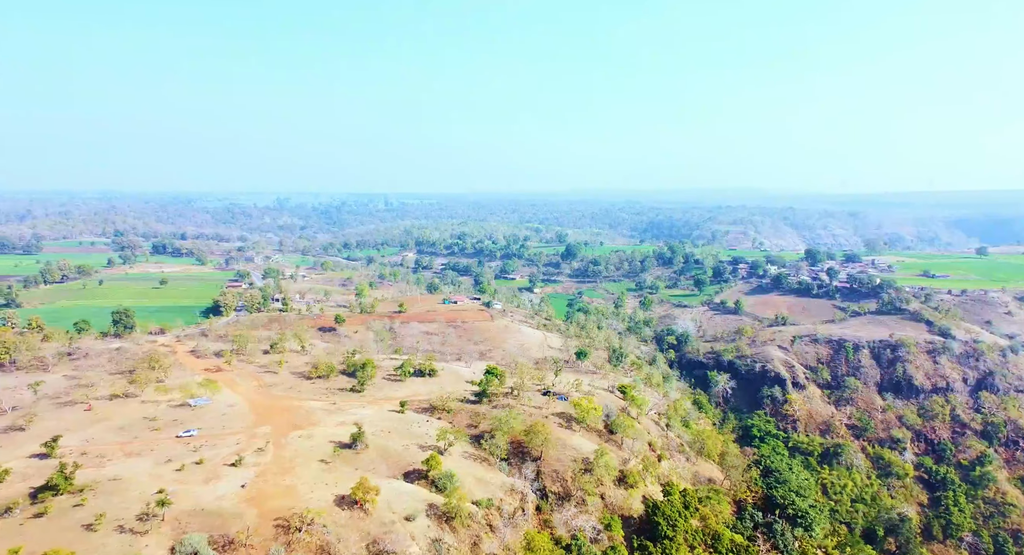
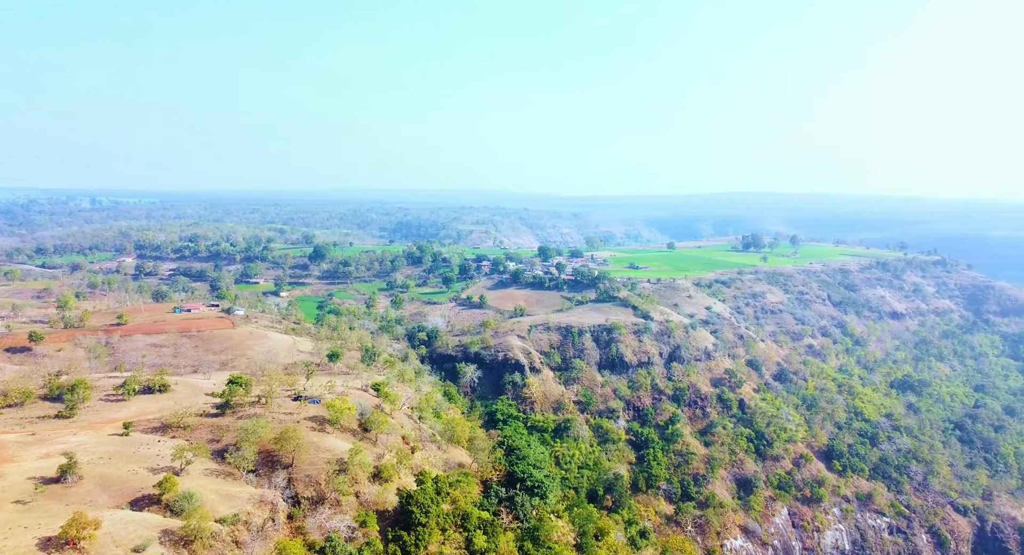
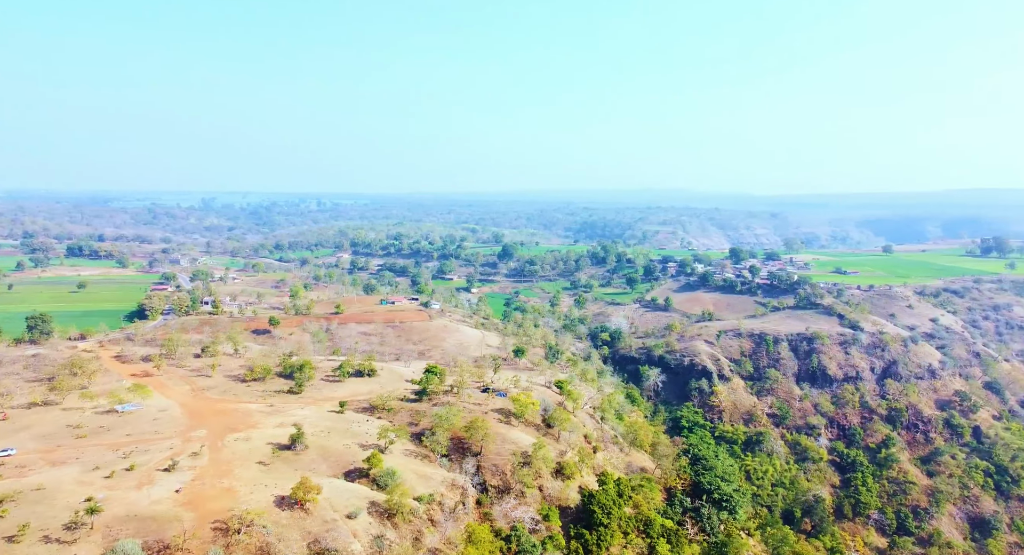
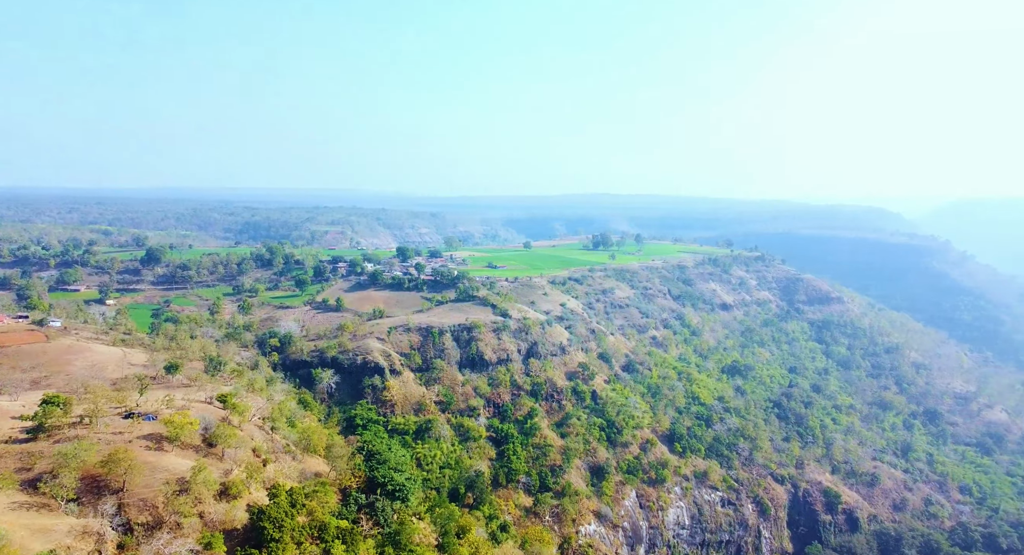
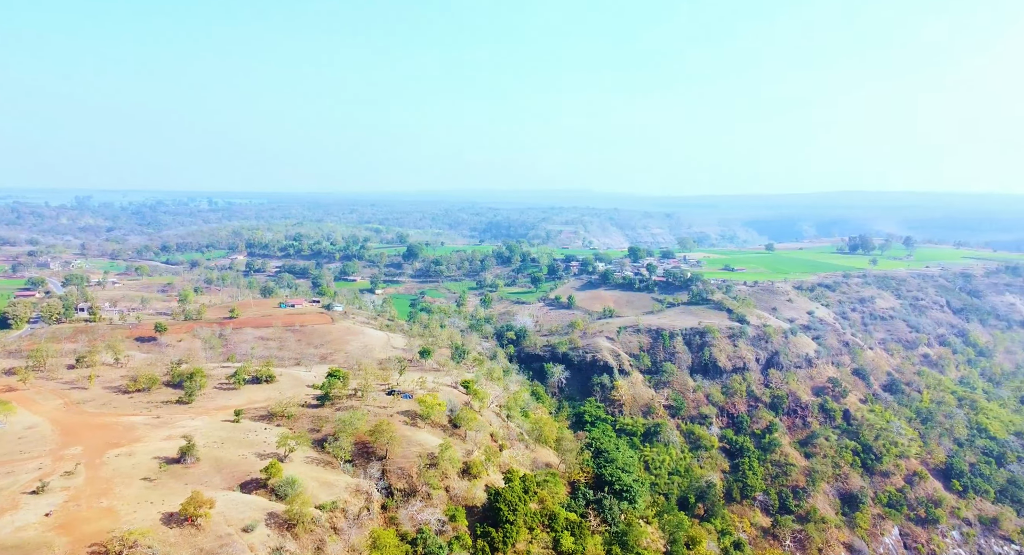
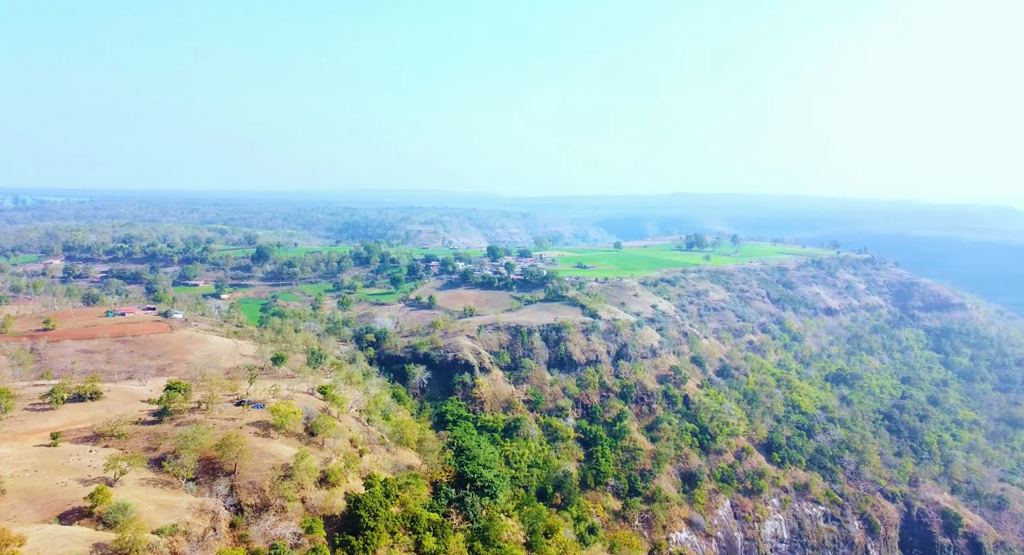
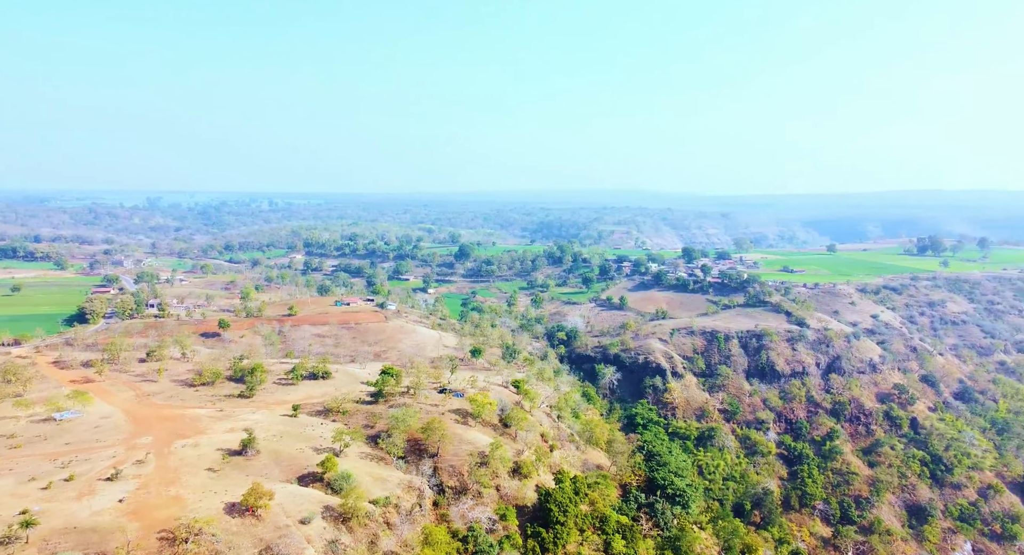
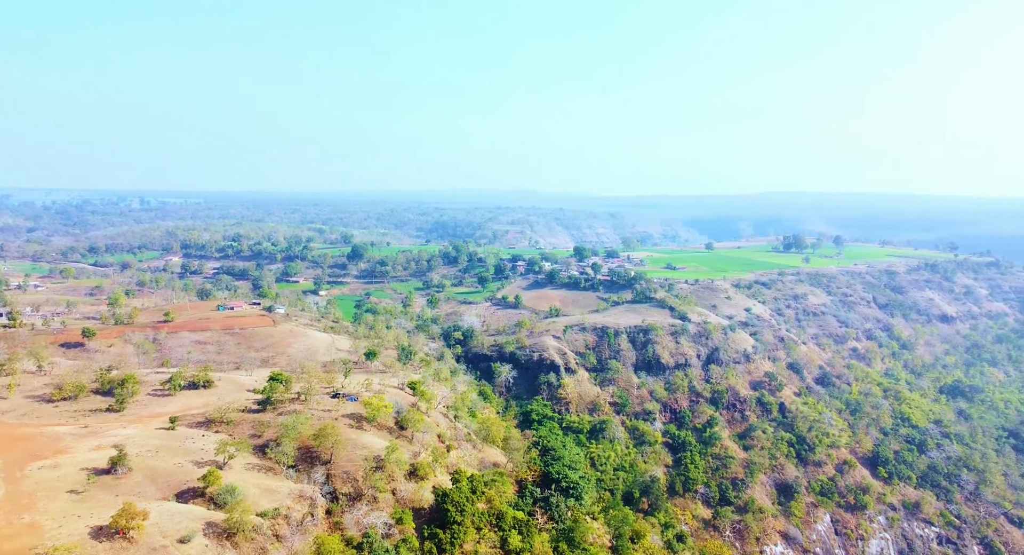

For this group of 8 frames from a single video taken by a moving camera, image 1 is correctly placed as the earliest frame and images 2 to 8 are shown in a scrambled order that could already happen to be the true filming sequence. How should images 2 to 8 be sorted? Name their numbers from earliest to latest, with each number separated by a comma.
3, 7, 5, 8, 2, 6, 4
